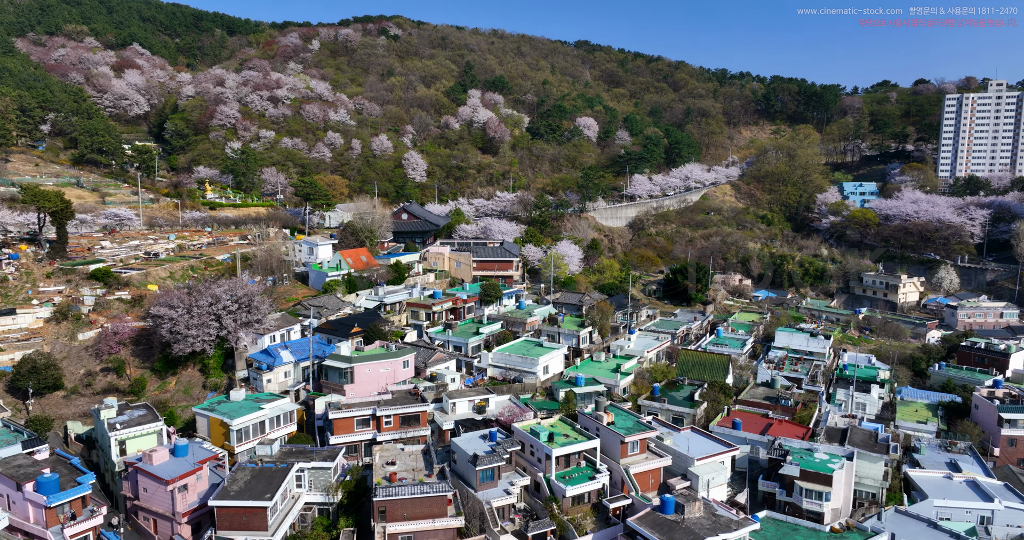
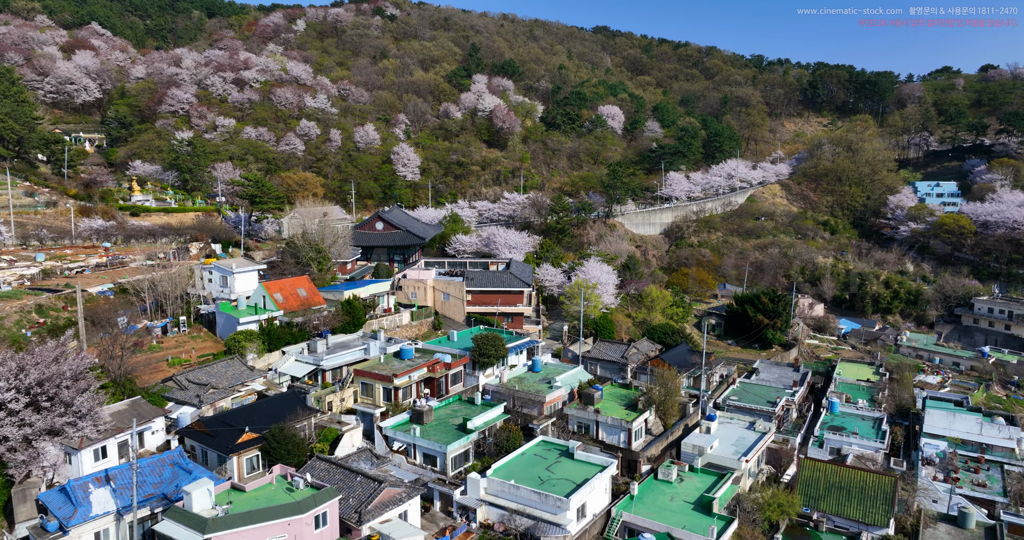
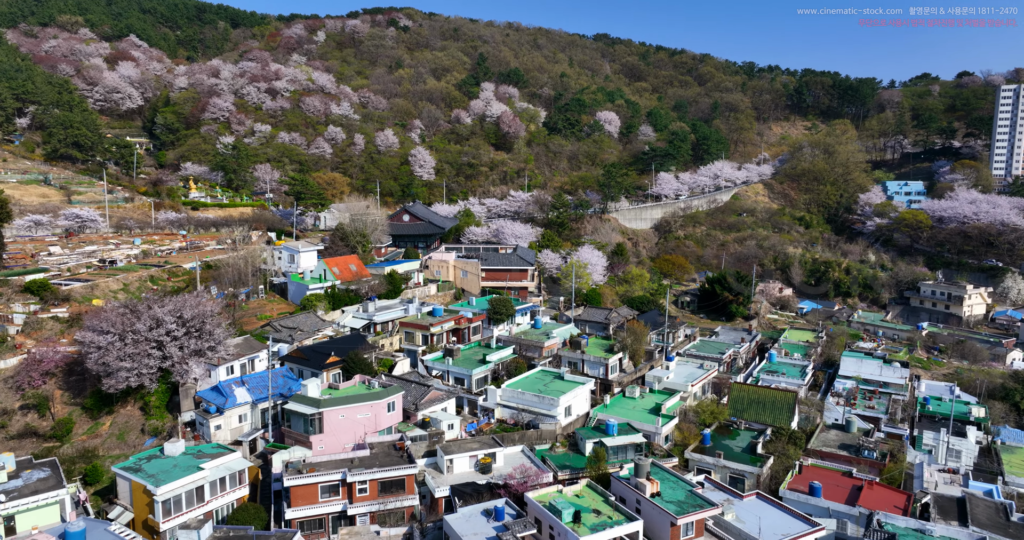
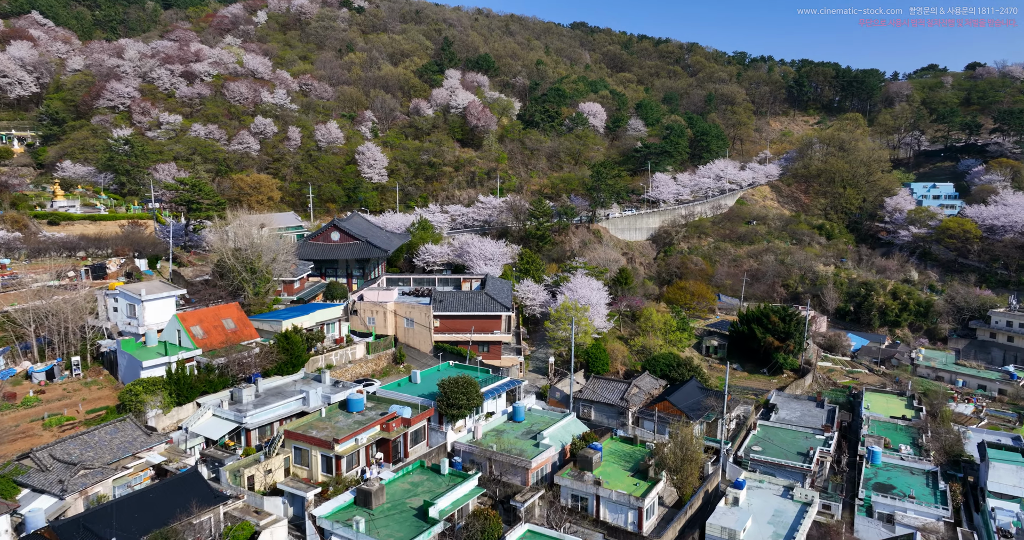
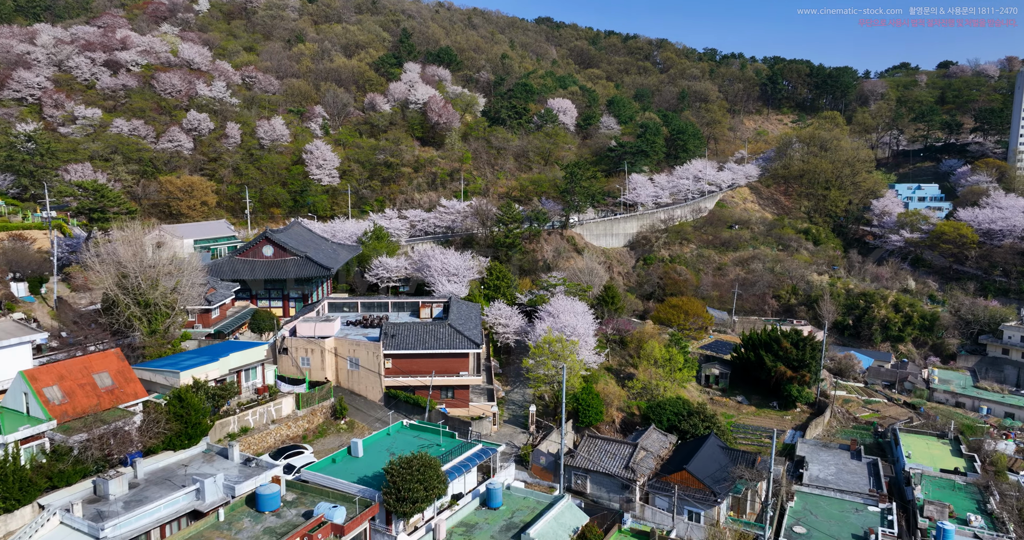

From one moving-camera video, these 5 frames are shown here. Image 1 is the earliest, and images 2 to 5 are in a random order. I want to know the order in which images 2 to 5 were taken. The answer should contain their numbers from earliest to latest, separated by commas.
3, 2, 4, 5
